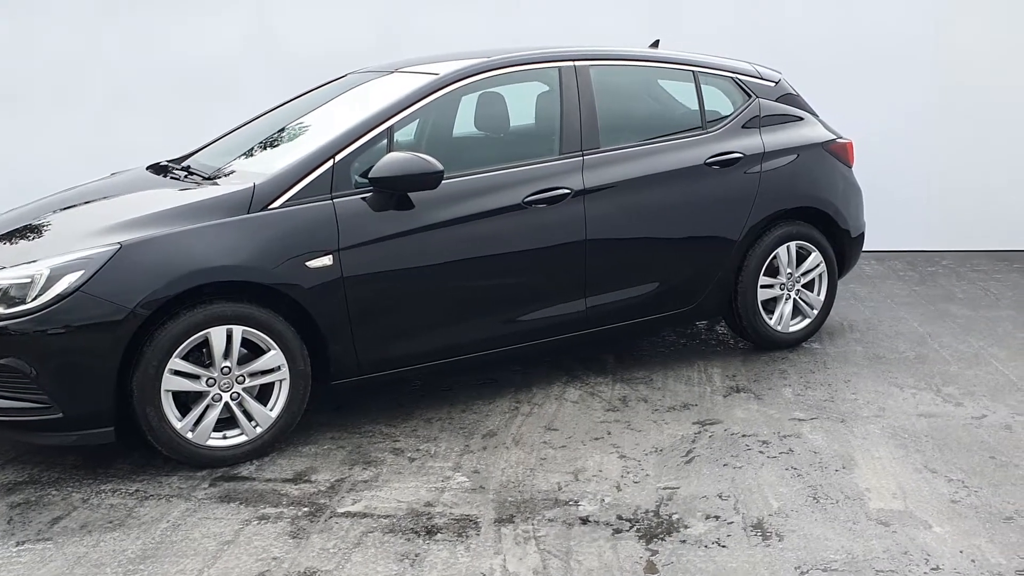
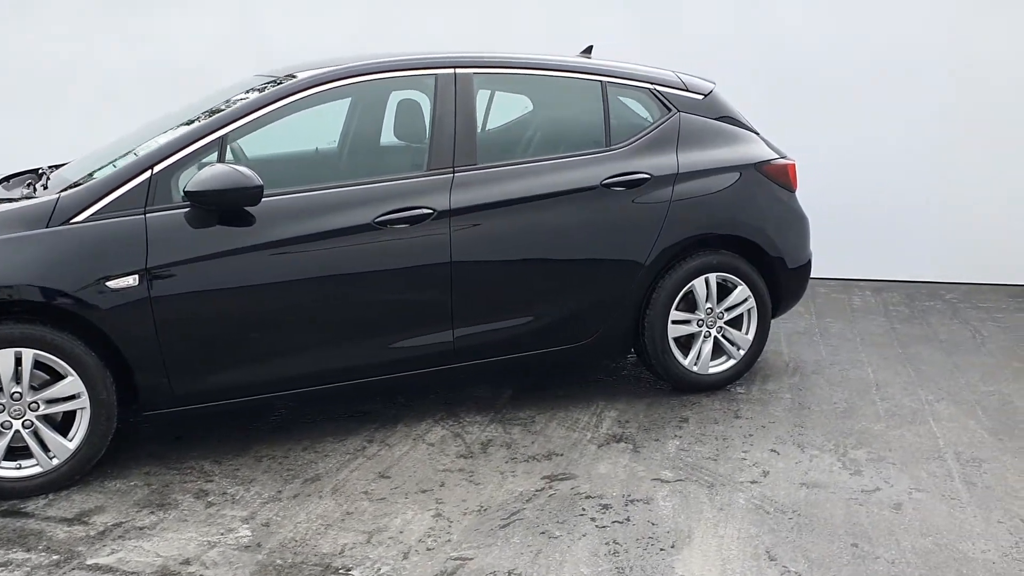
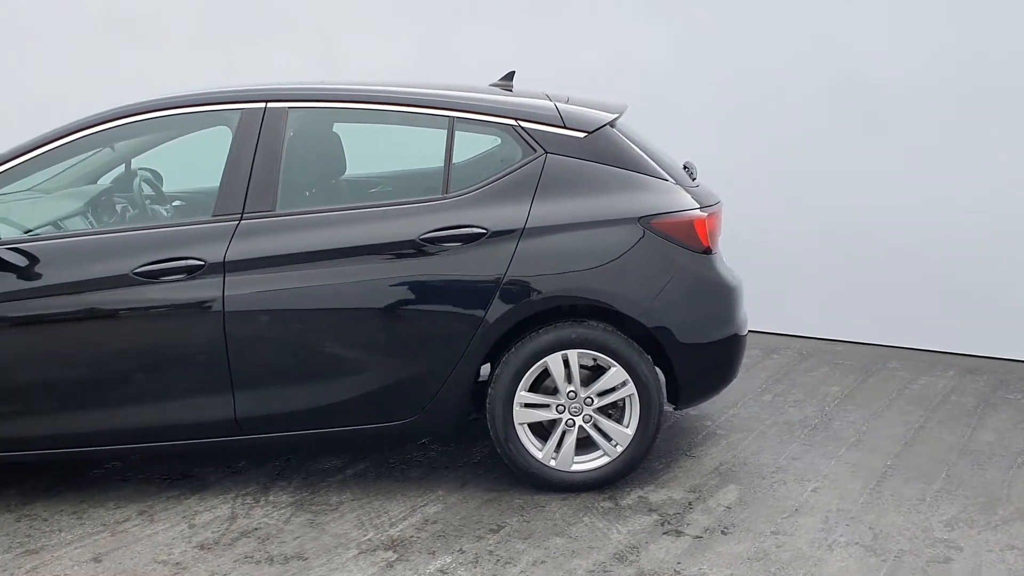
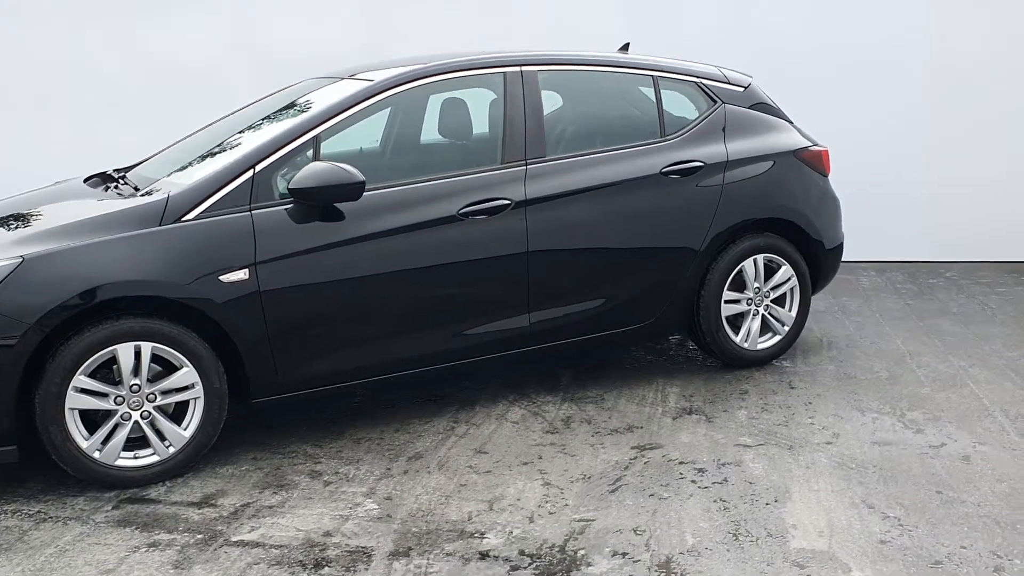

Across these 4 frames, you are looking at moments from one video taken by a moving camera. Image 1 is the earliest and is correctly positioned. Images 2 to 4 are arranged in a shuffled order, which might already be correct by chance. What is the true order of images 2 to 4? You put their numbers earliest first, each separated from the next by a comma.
4, 2, 3
